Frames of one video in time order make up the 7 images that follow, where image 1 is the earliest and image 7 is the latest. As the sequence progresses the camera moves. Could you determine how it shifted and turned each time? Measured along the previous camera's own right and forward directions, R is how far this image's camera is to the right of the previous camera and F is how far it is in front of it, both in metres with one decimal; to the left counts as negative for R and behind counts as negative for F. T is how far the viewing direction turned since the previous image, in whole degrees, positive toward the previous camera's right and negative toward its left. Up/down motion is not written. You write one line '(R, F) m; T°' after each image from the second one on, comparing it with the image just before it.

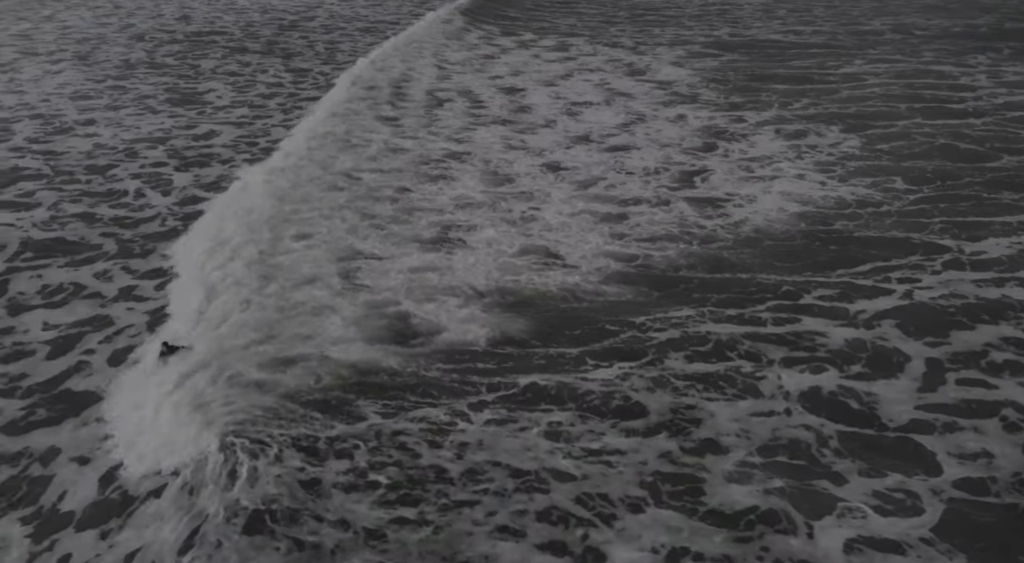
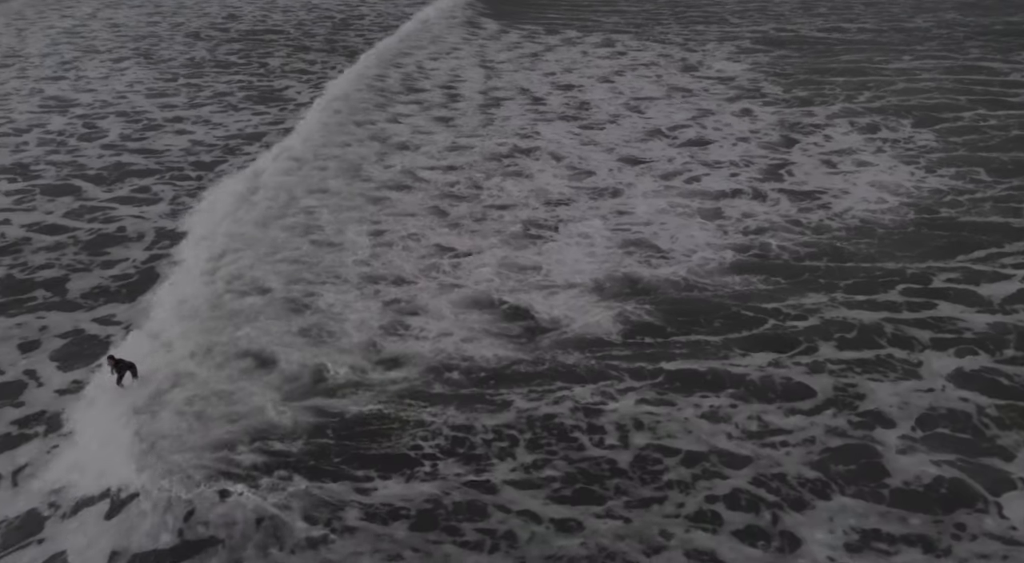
(-1.1, -0.2) m; +1°
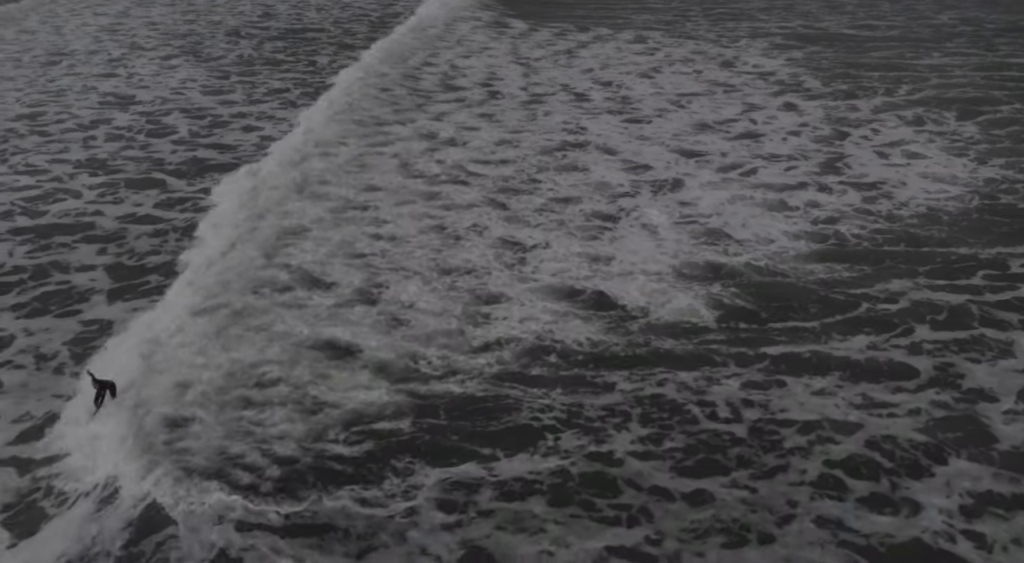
(-0.8, -0.2) m; +1°
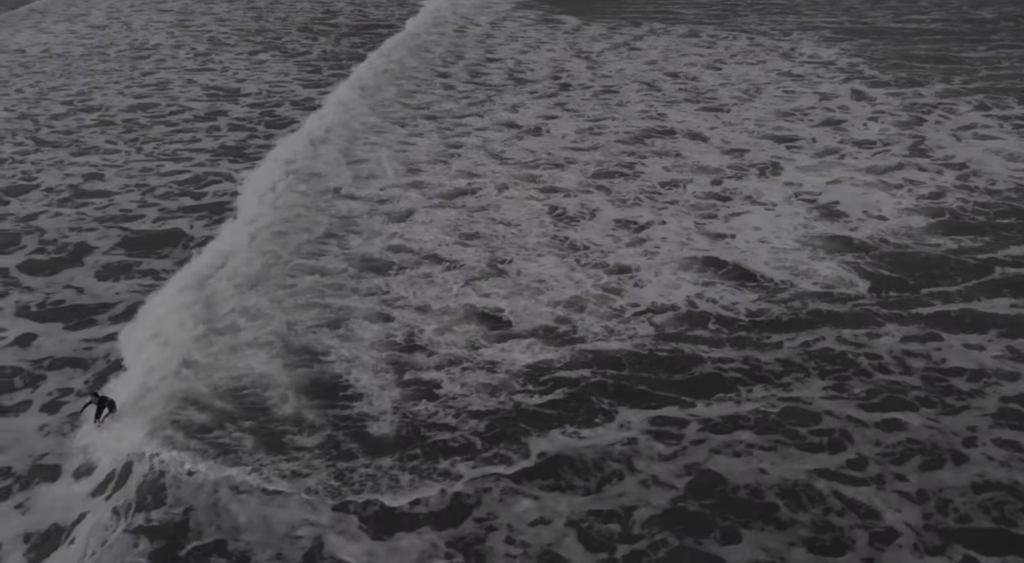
(-1.3, -0.6) m; +1°
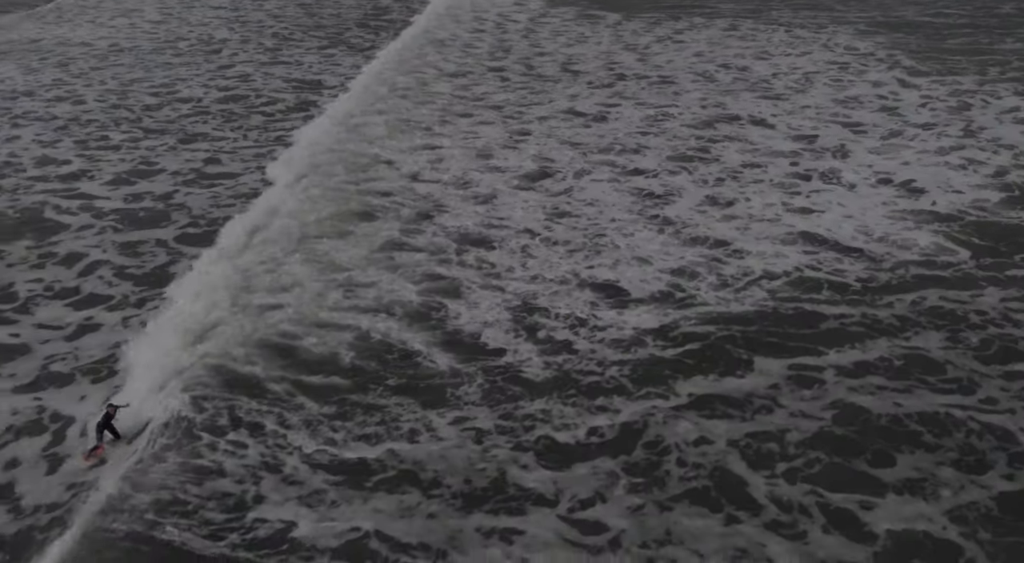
(-1.1, -0.6) m; 0°
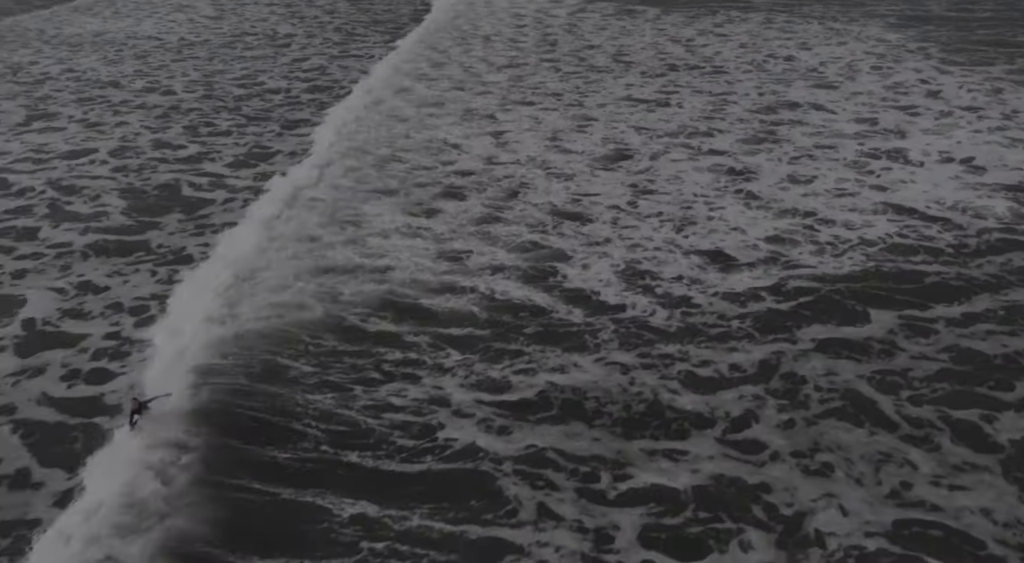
(-1.2, -0.8) m; 0°
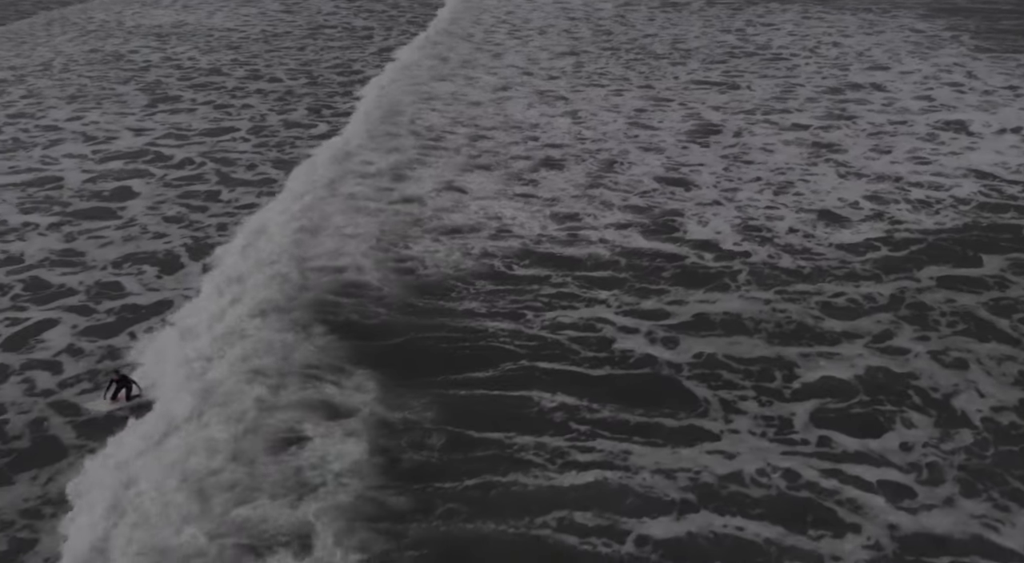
(-1.6, -1.2) m; +1°
